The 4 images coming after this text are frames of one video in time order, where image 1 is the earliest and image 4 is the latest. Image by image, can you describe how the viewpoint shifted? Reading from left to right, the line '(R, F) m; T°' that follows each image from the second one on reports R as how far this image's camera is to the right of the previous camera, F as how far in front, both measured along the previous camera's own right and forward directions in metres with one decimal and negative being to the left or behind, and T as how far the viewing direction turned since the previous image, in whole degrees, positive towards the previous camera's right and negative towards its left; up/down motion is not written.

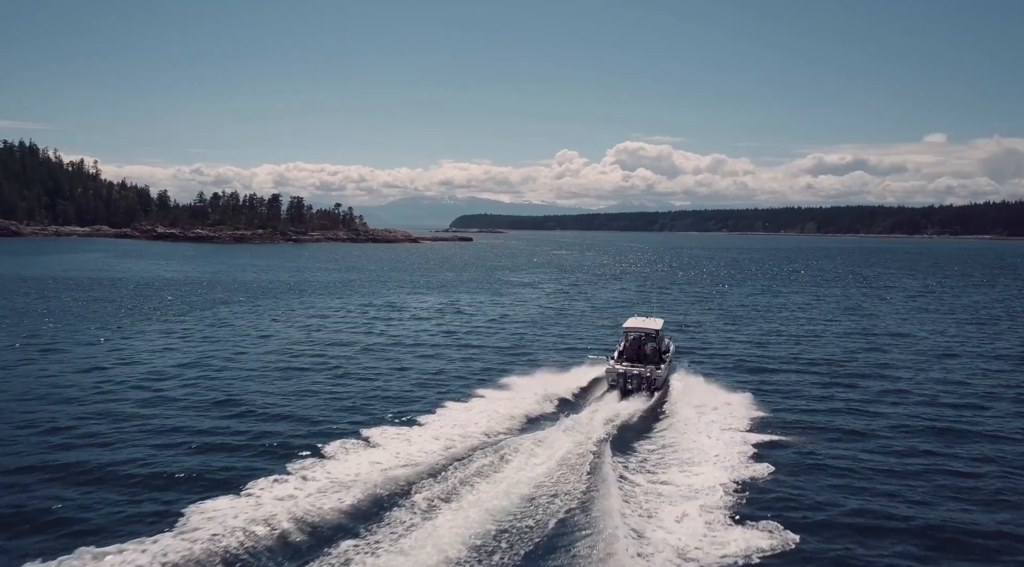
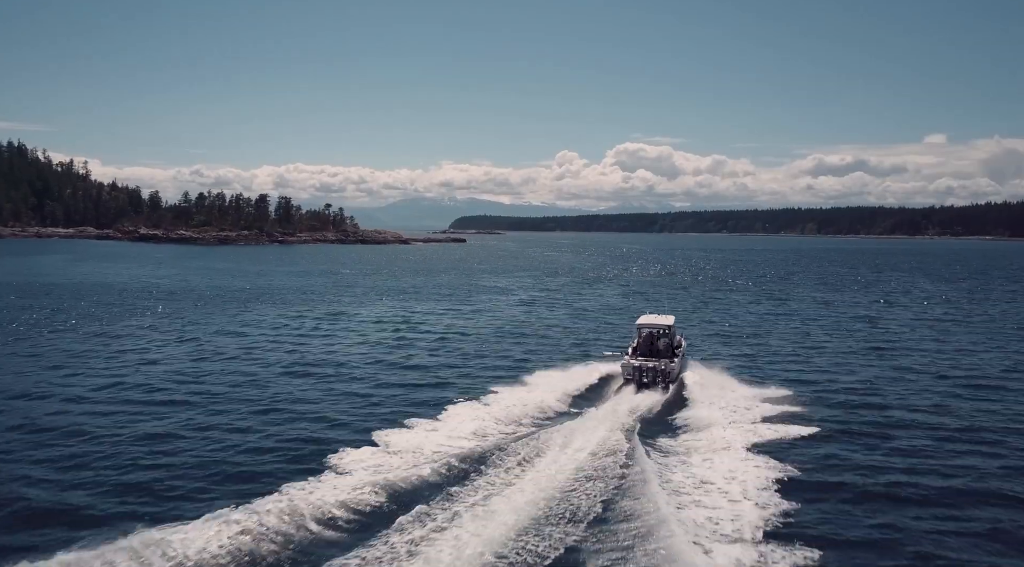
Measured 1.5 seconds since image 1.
(+2.1, +6.5) m; 0°
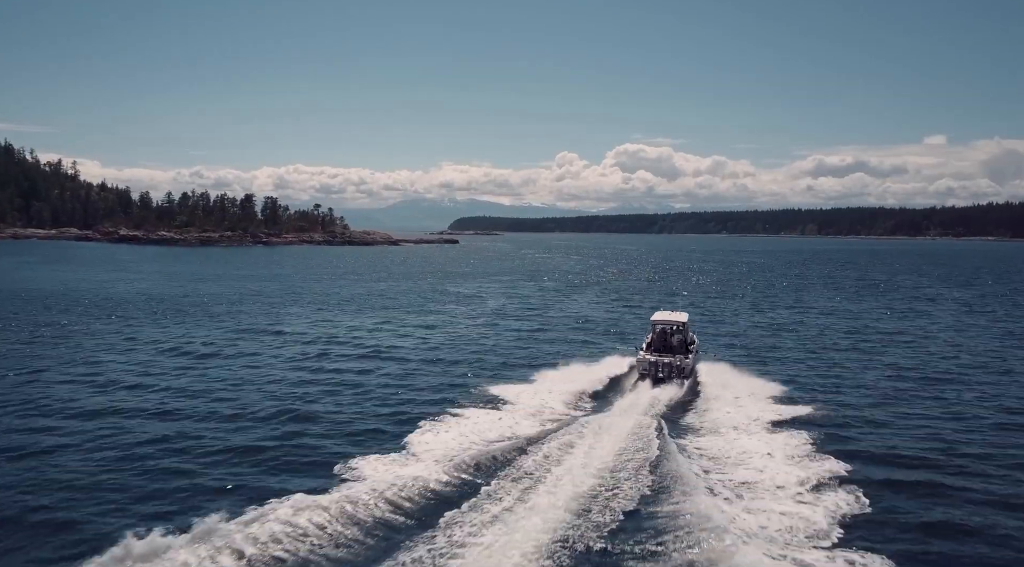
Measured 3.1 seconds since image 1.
(+2.2, +6.9) m; 0°
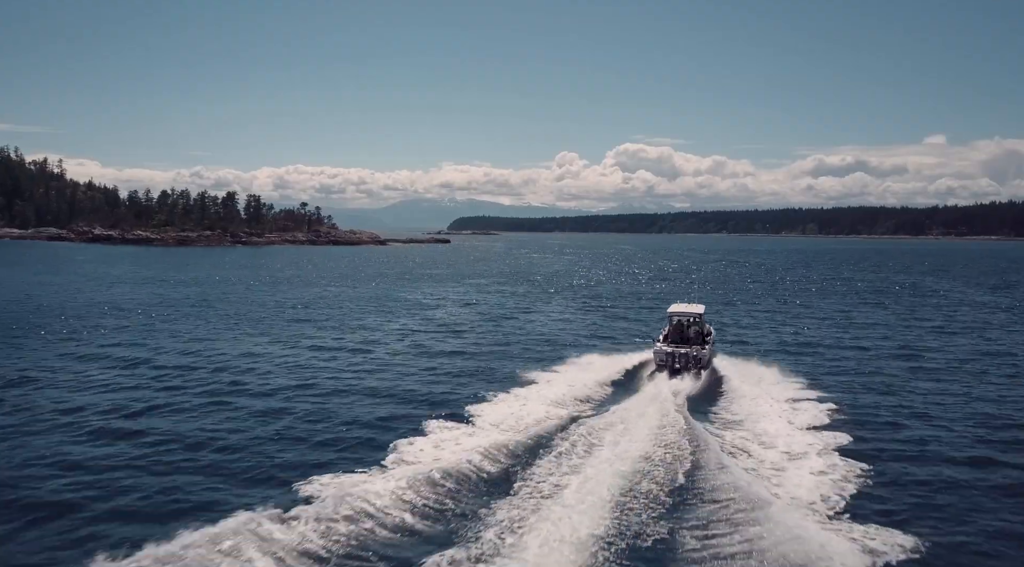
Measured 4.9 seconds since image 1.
(+2.3, +8.9) m; 0°
